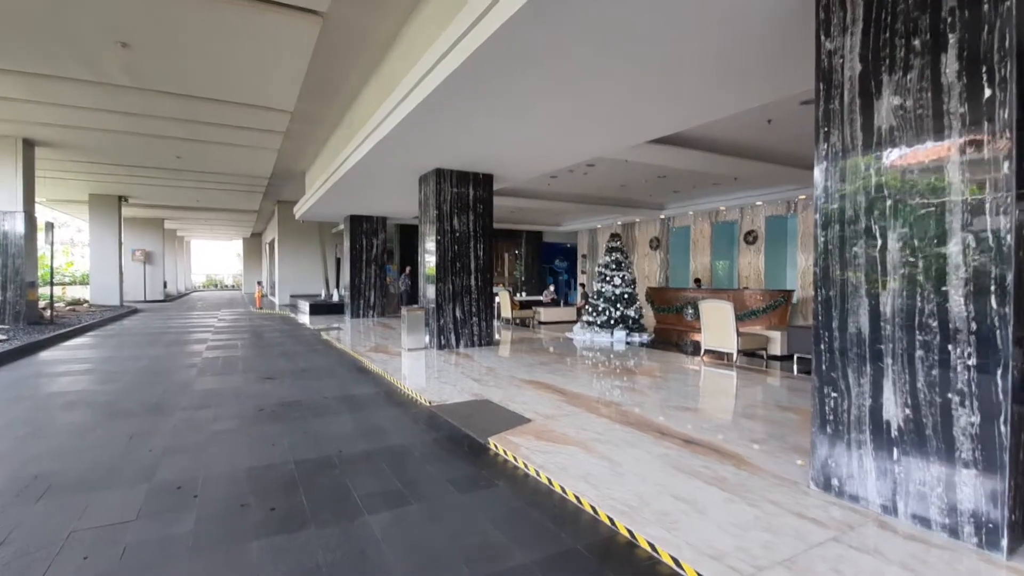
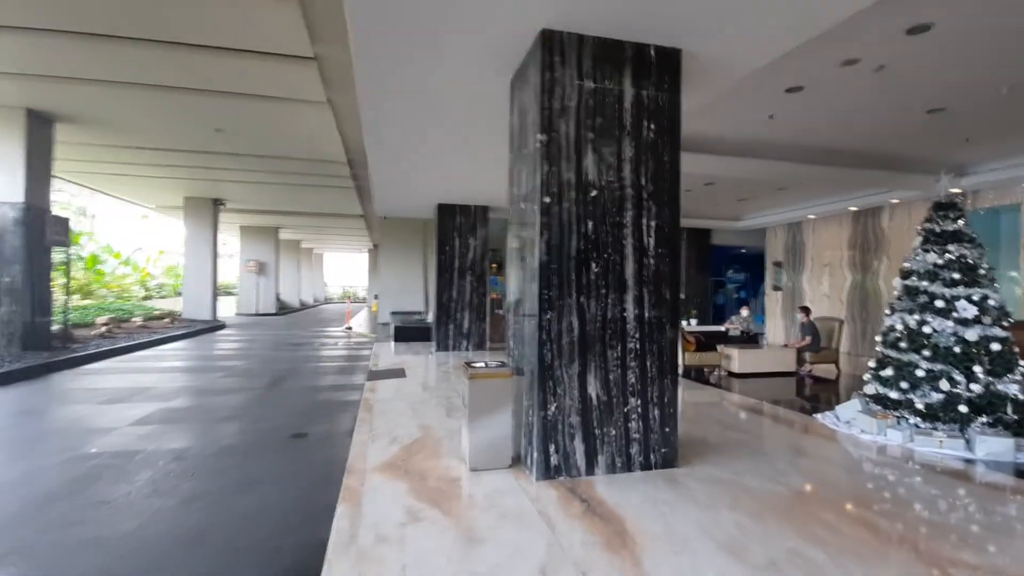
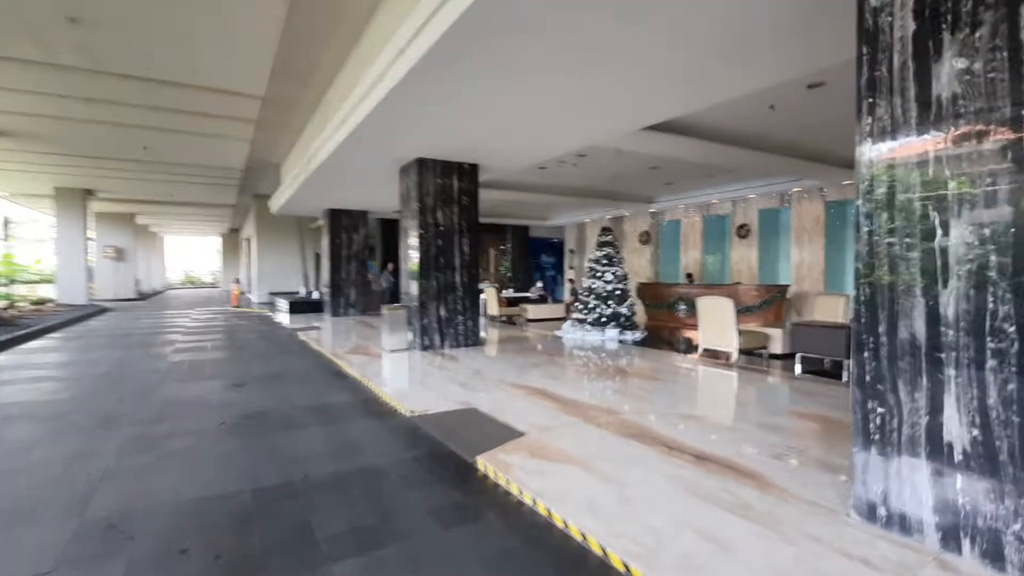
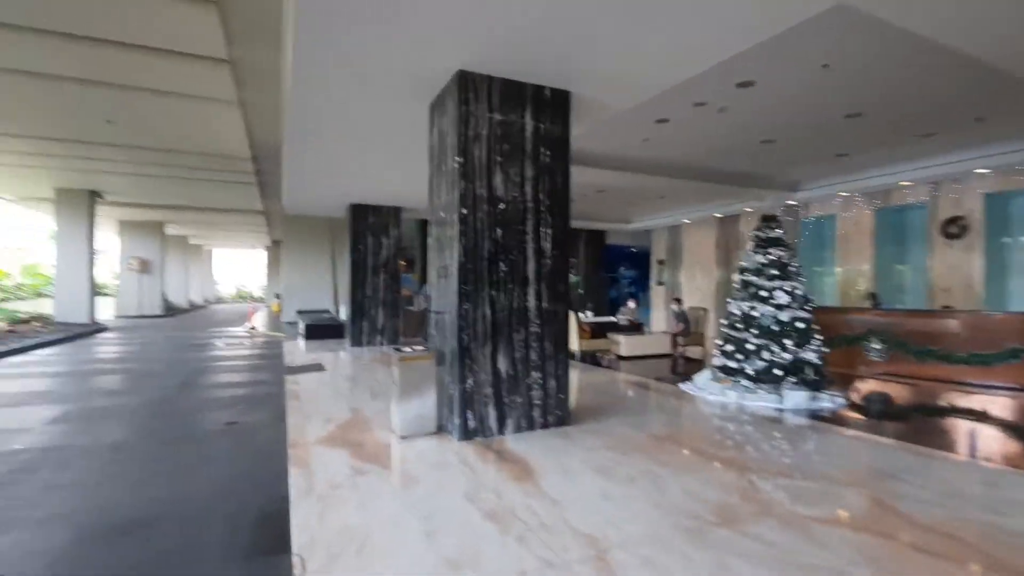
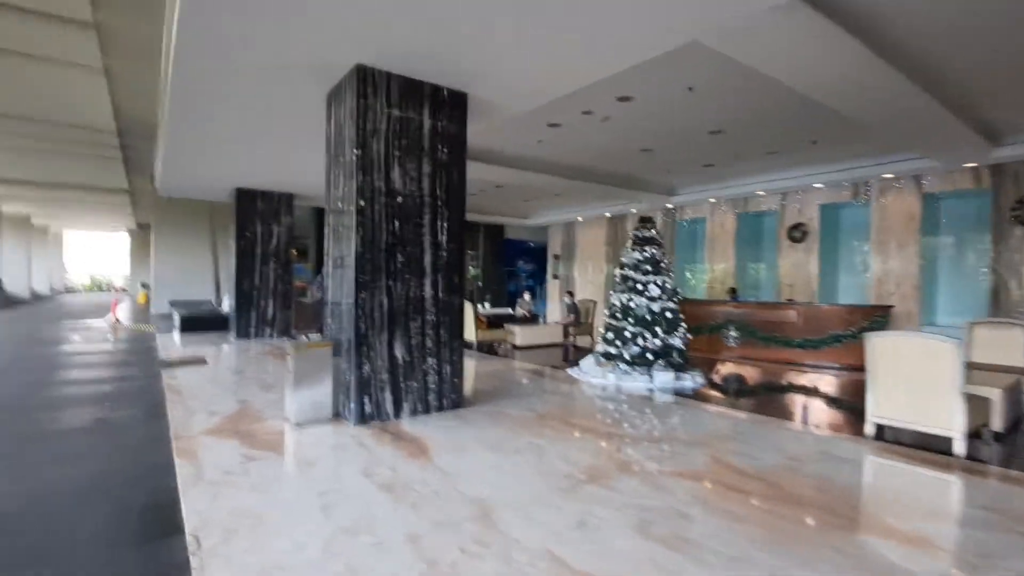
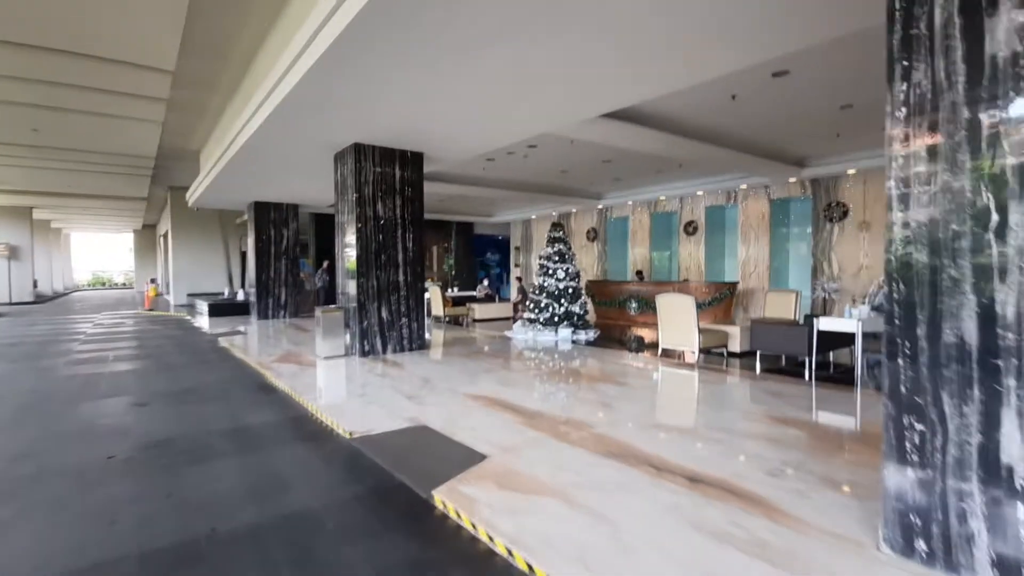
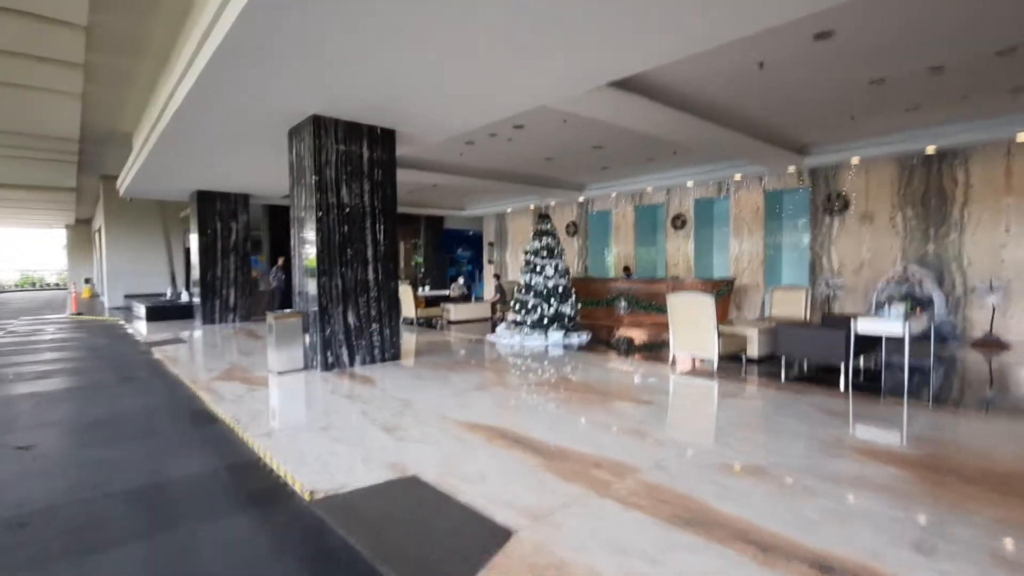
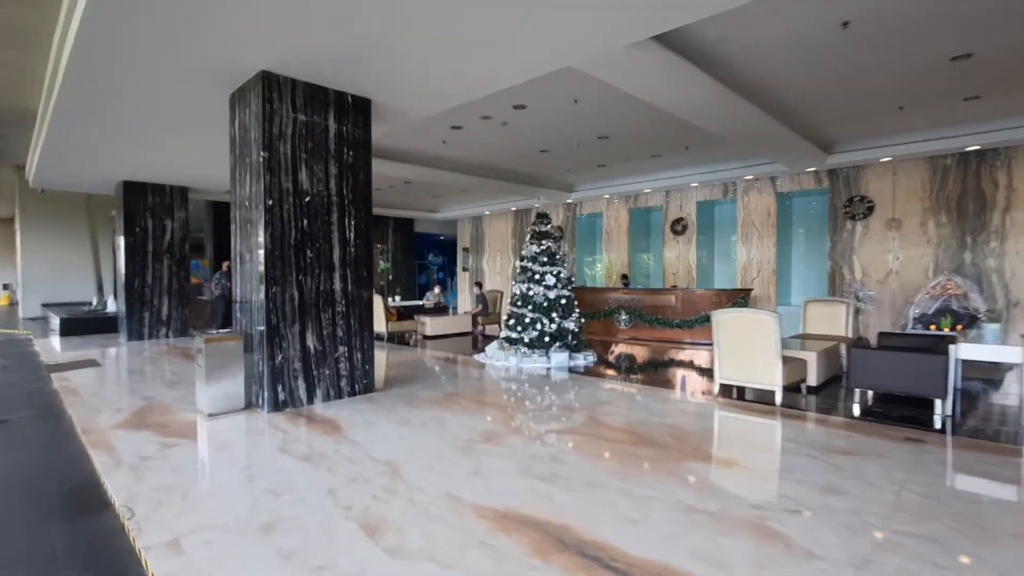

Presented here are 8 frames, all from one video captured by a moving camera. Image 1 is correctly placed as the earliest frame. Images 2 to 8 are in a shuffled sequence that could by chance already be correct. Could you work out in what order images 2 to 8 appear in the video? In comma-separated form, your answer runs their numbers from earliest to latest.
3, 6, 7, 8, 5, 4, 2
